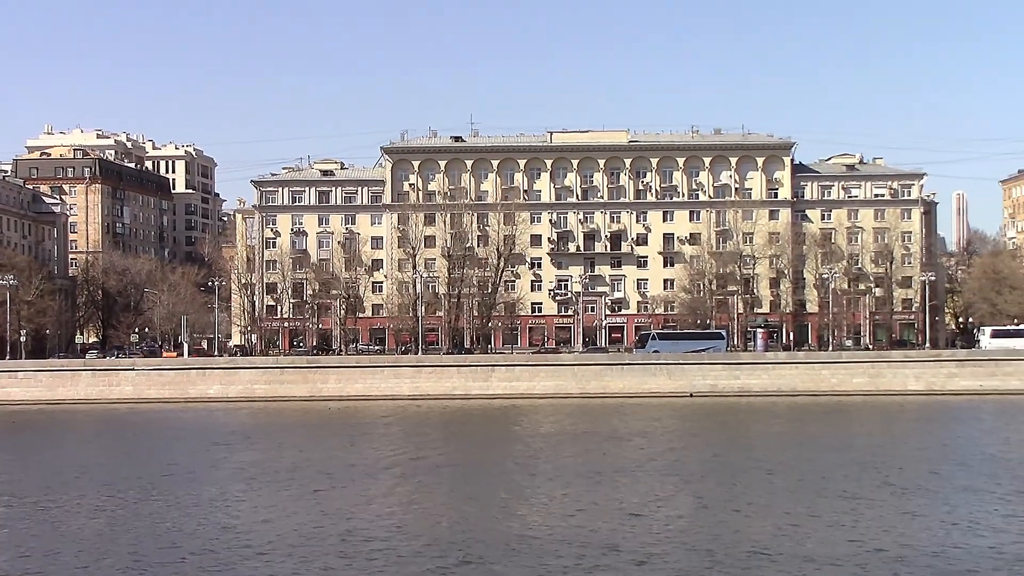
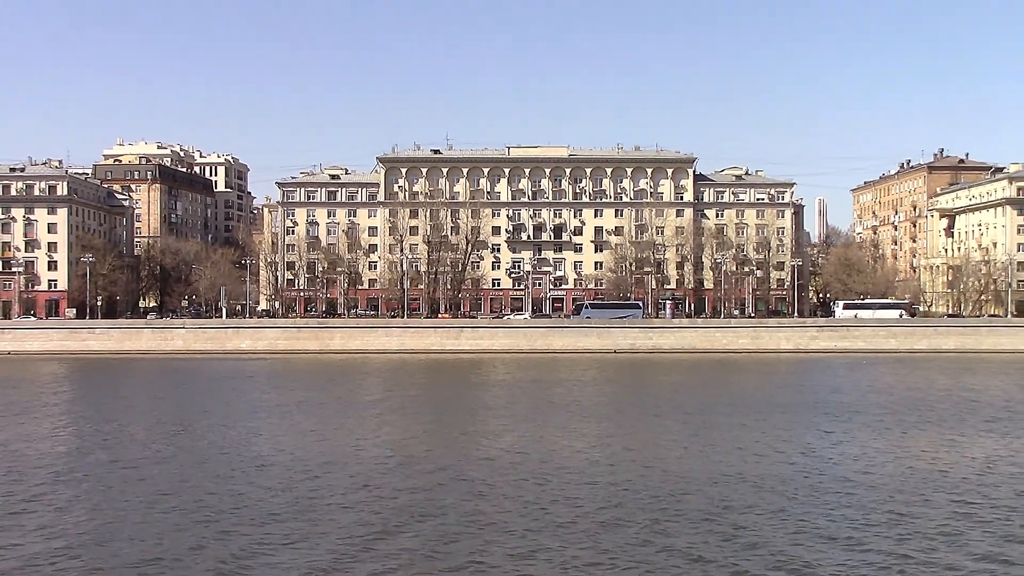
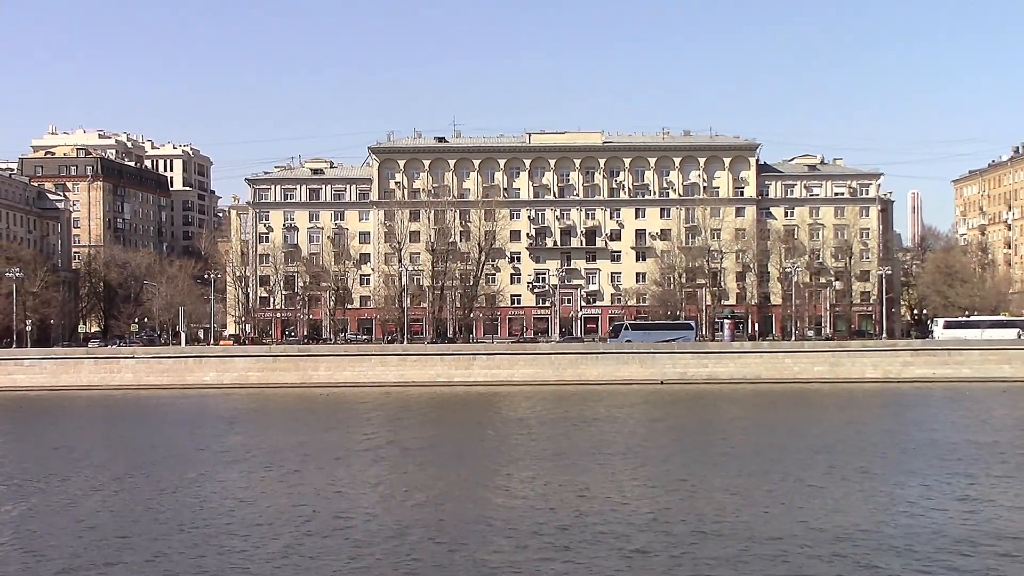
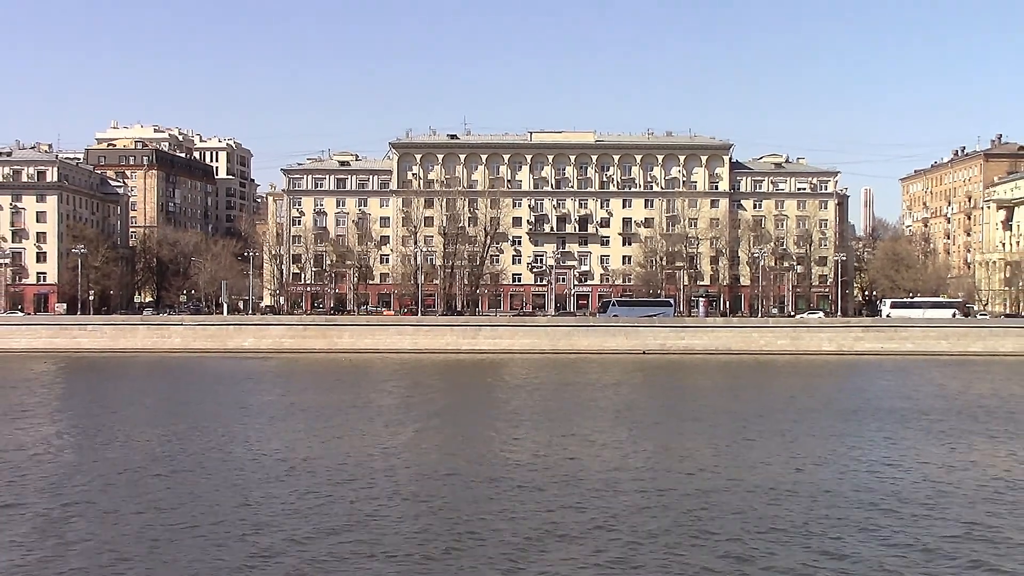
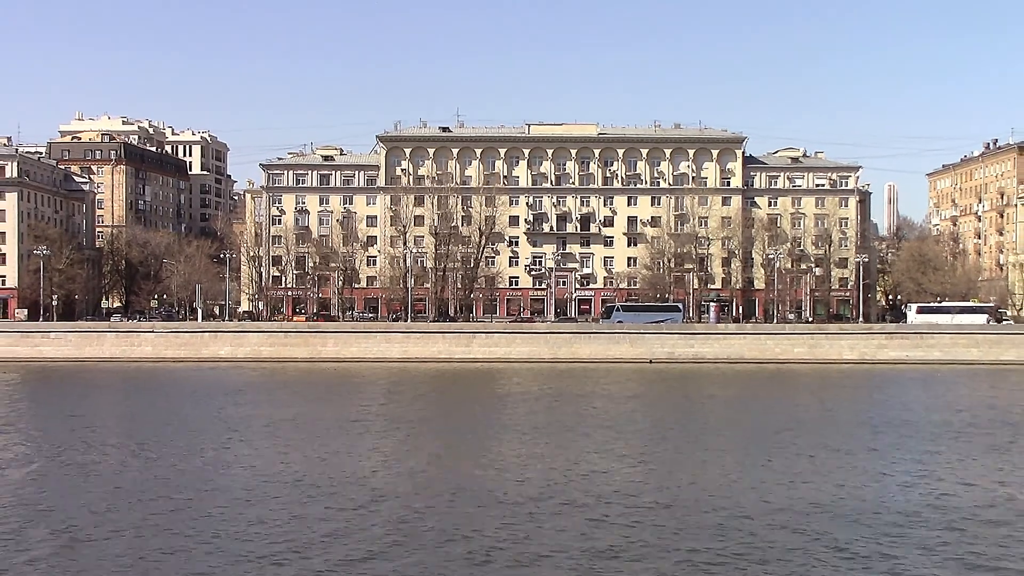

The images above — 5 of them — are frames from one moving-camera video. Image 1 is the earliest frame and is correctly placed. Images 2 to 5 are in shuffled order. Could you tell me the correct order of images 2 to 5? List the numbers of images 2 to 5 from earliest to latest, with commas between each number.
3, 5, 4, 2
